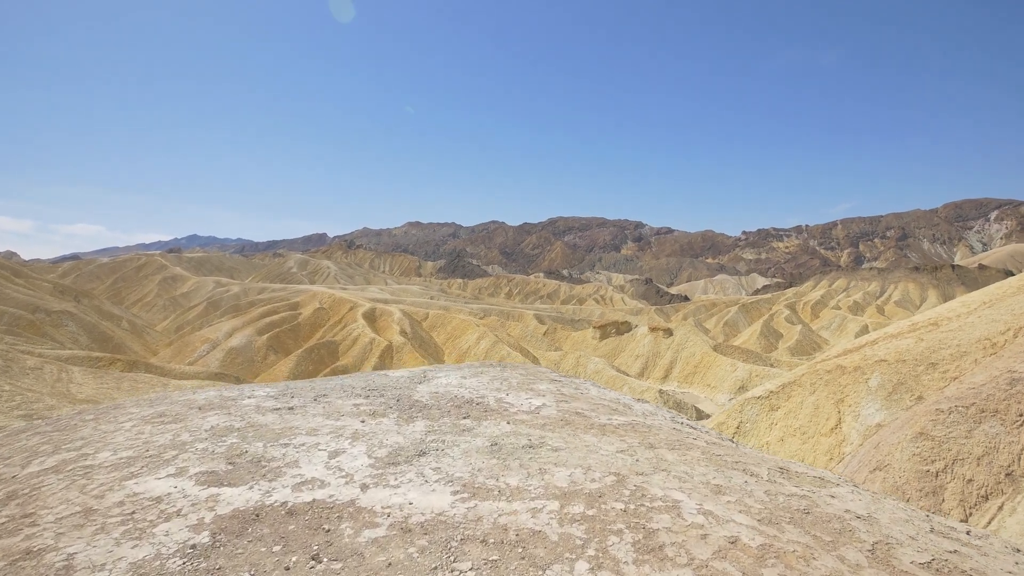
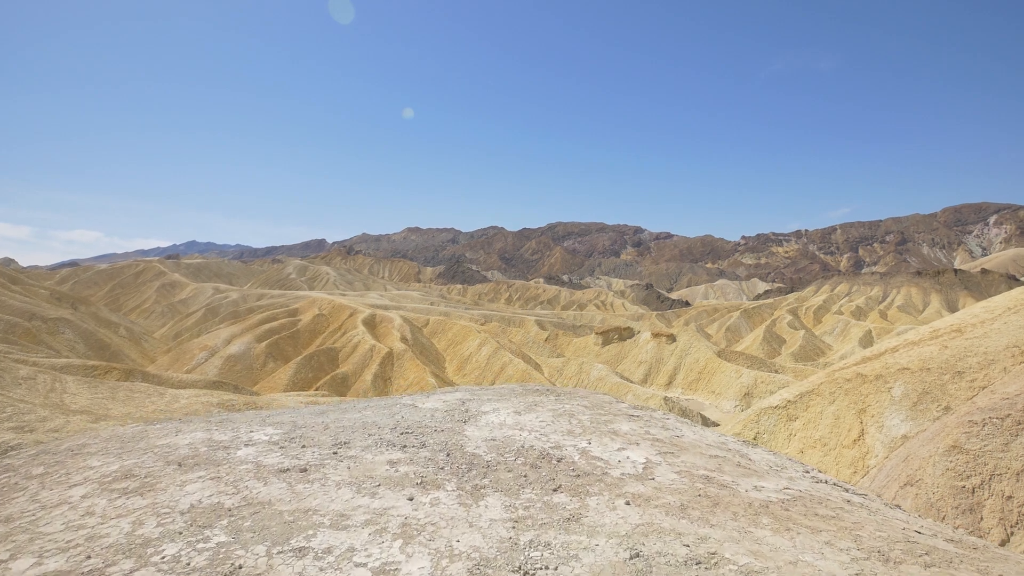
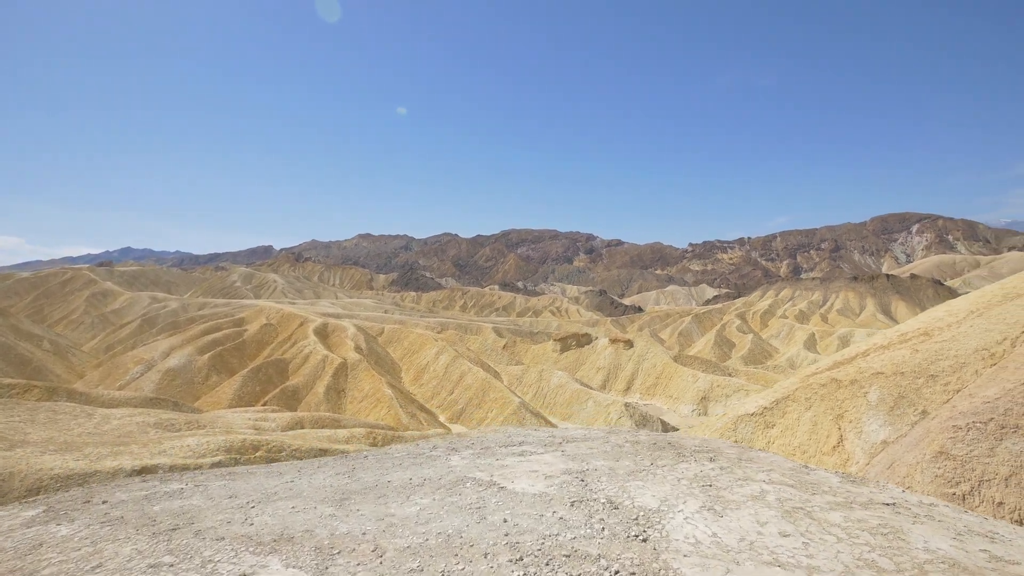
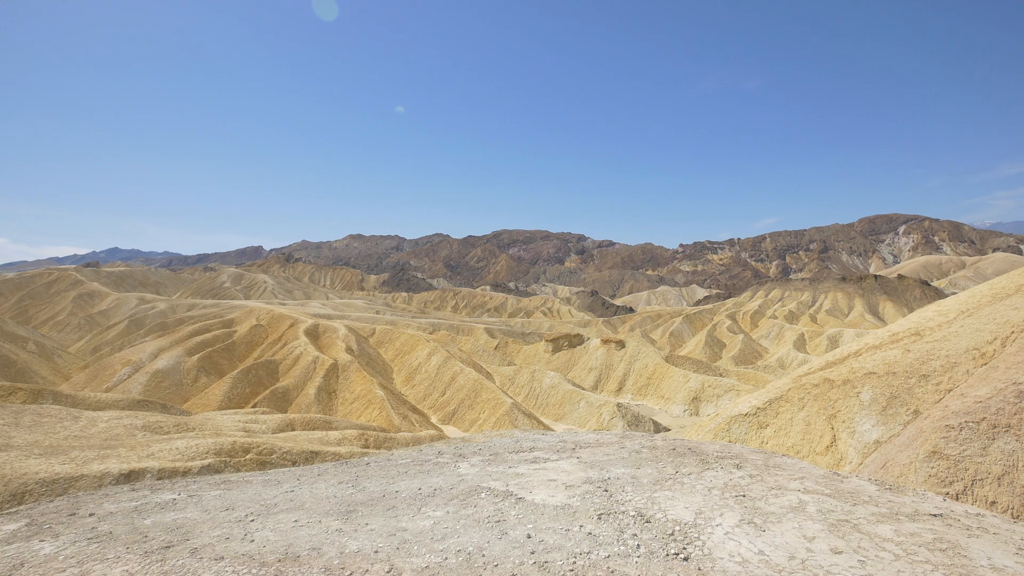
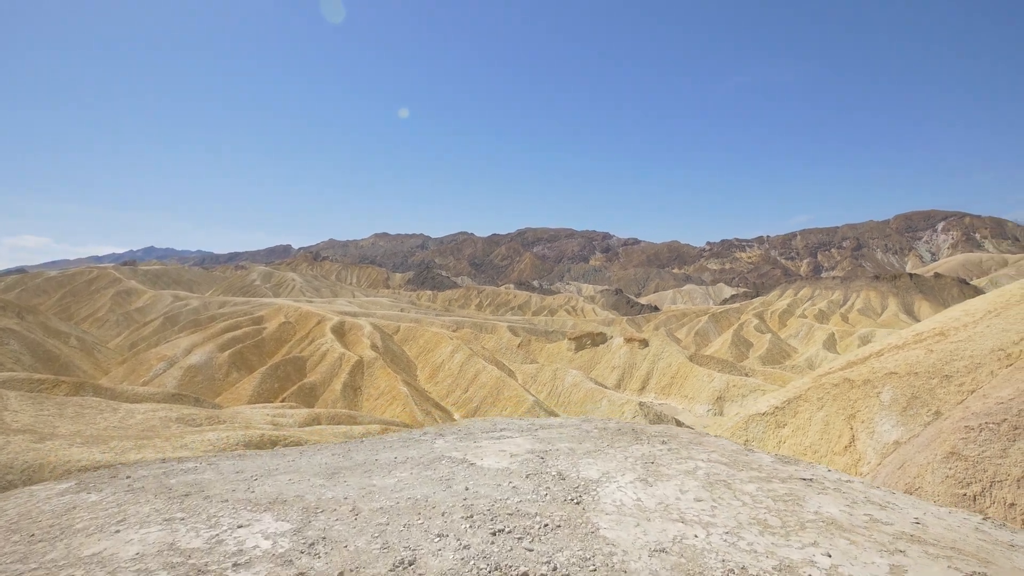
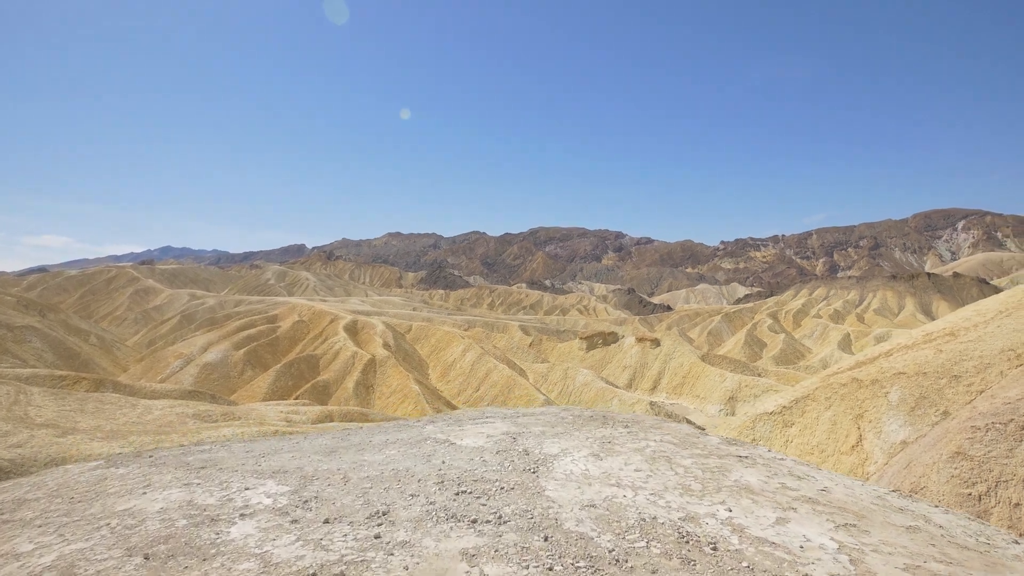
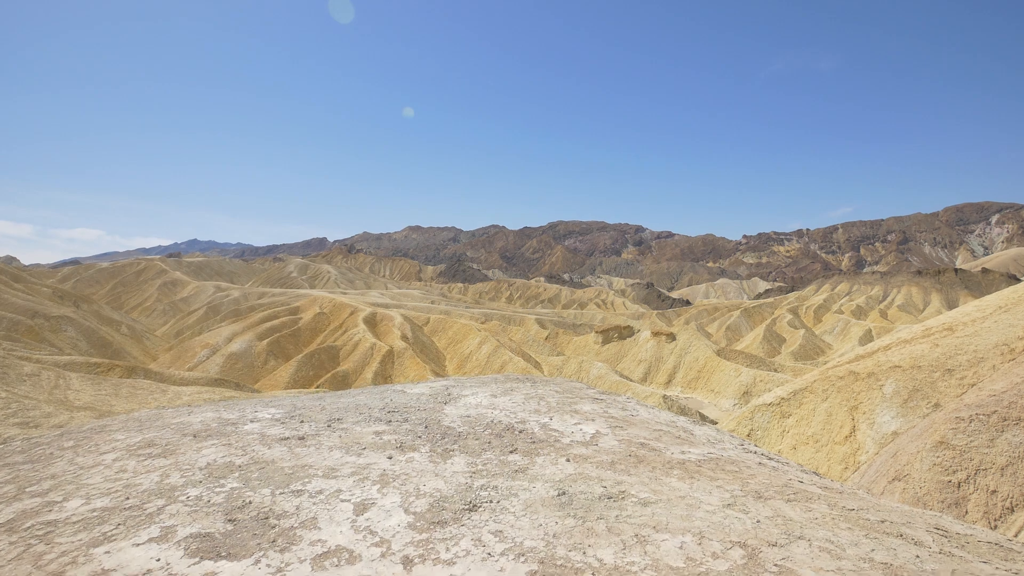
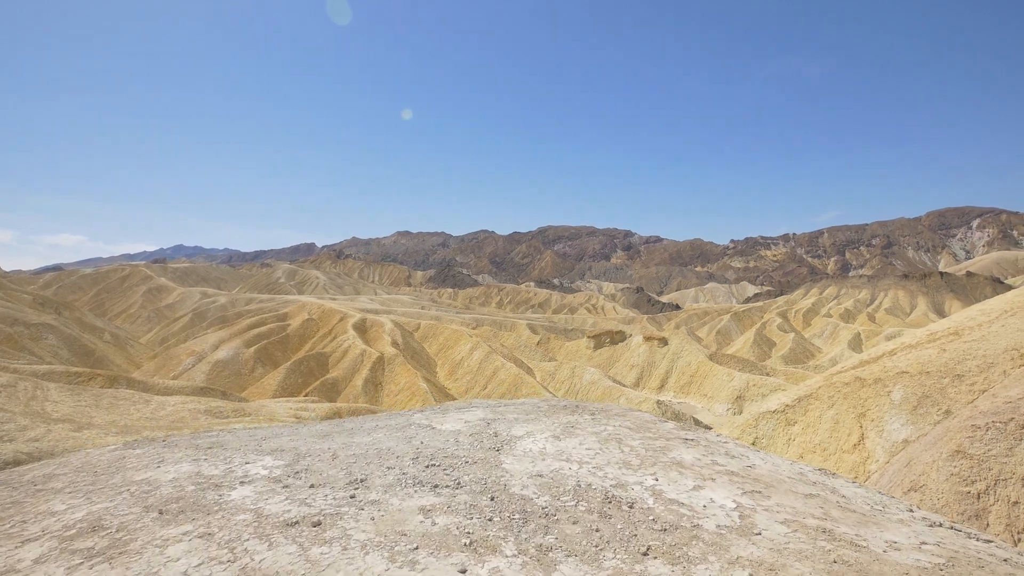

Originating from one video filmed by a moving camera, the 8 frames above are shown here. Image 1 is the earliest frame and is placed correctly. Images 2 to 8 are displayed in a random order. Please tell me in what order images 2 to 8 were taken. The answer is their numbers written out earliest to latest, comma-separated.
7, 2, 8, 6, 5, 3, 4
